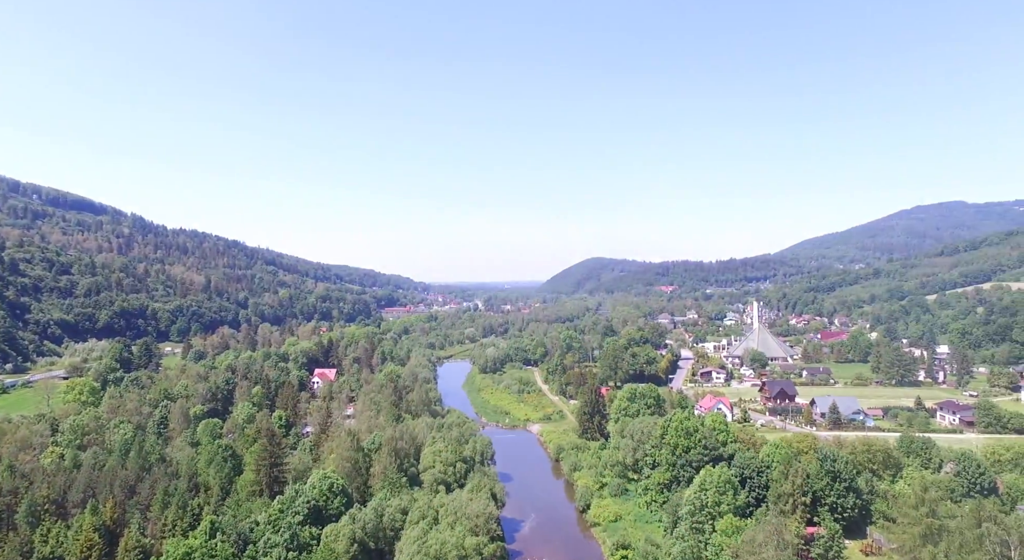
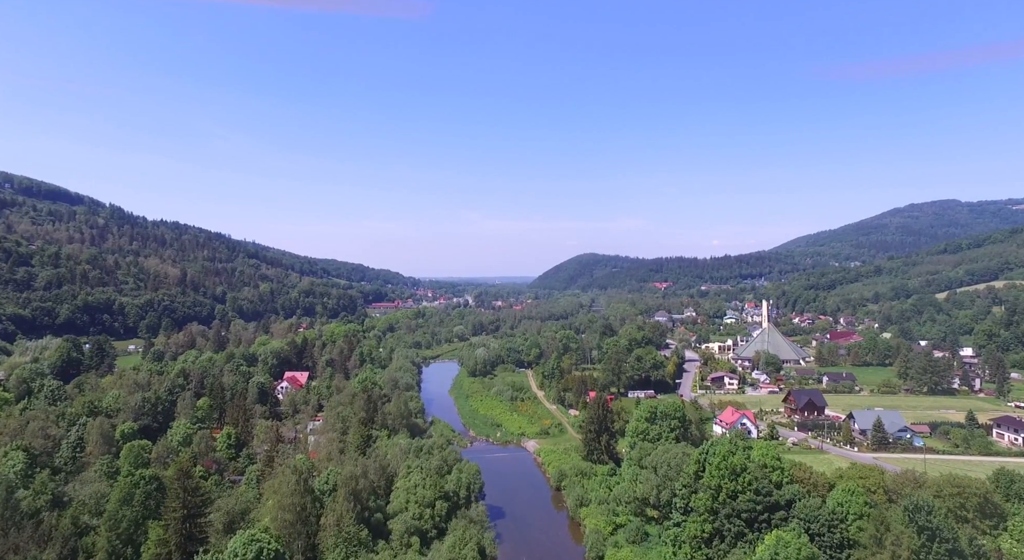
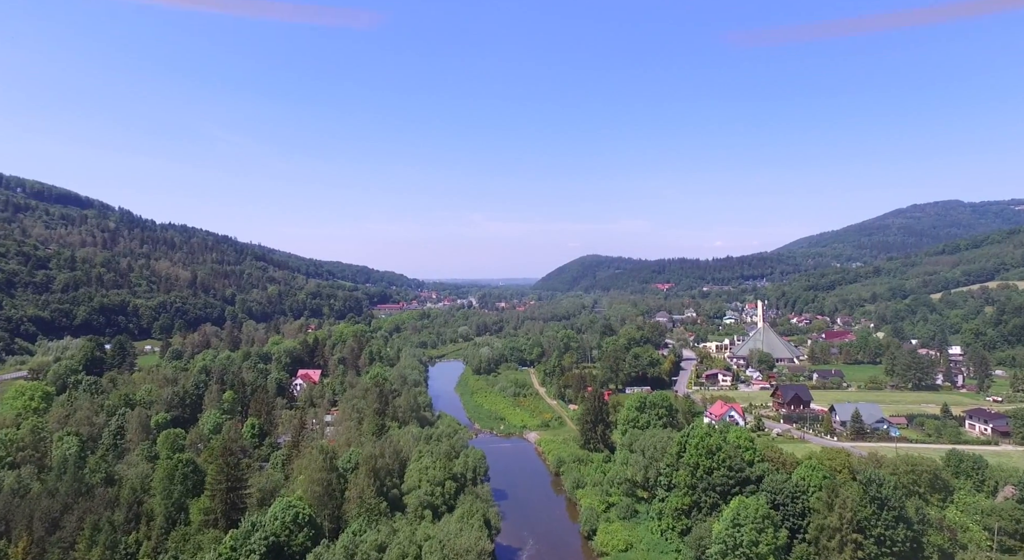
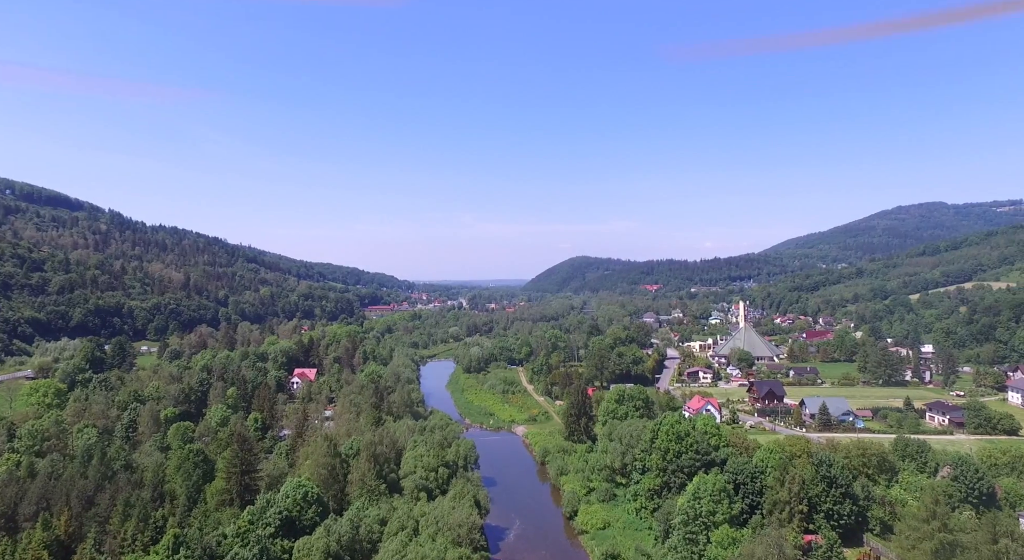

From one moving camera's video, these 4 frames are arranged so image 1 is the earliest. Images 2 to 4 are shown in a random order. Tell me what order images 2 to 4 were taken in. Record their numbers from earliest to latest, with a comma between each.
4, 3, 2
